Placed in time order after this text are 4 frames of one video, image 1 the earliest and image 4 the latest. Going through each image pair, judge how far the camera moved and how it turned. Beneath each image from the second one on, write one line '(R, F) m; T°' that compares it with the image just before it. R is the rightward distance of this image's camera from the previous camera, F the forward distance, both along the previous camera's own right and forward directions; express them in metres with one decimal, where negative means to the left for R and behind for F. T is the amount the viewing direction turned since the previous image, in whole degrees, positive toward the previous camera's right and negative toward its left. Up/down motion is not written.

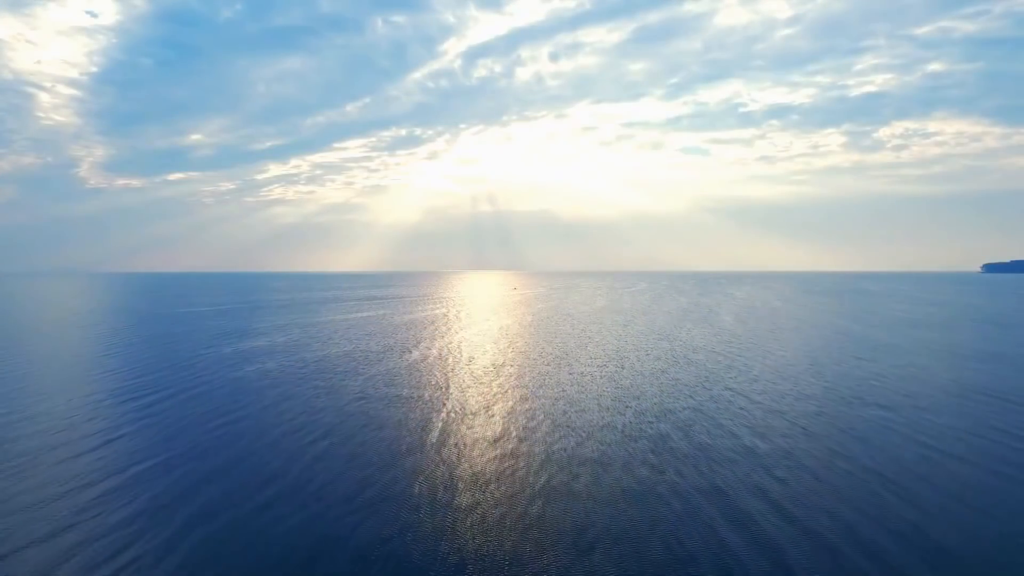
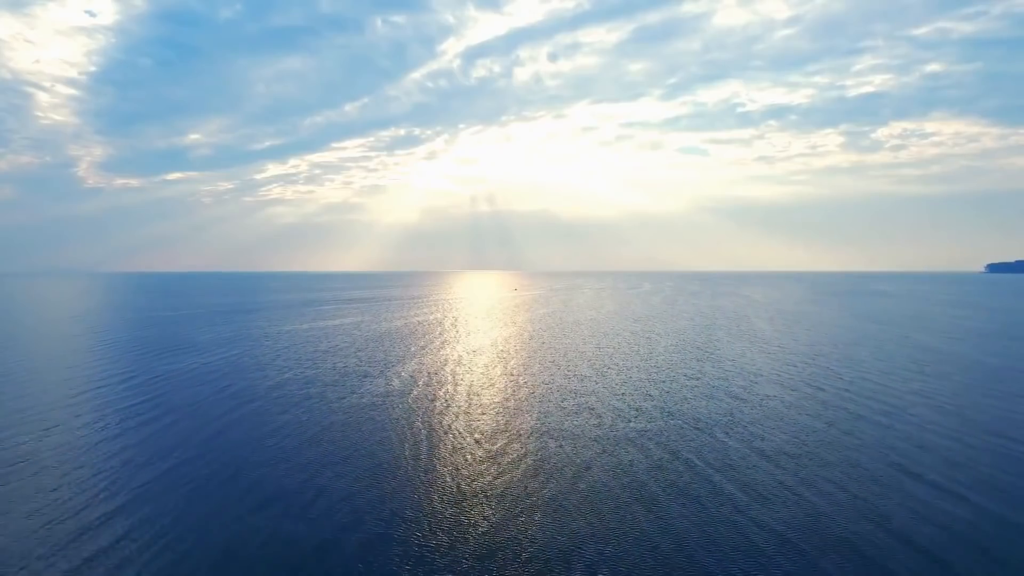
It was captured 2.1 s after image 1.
(-1.4, -1.0) m; 0°
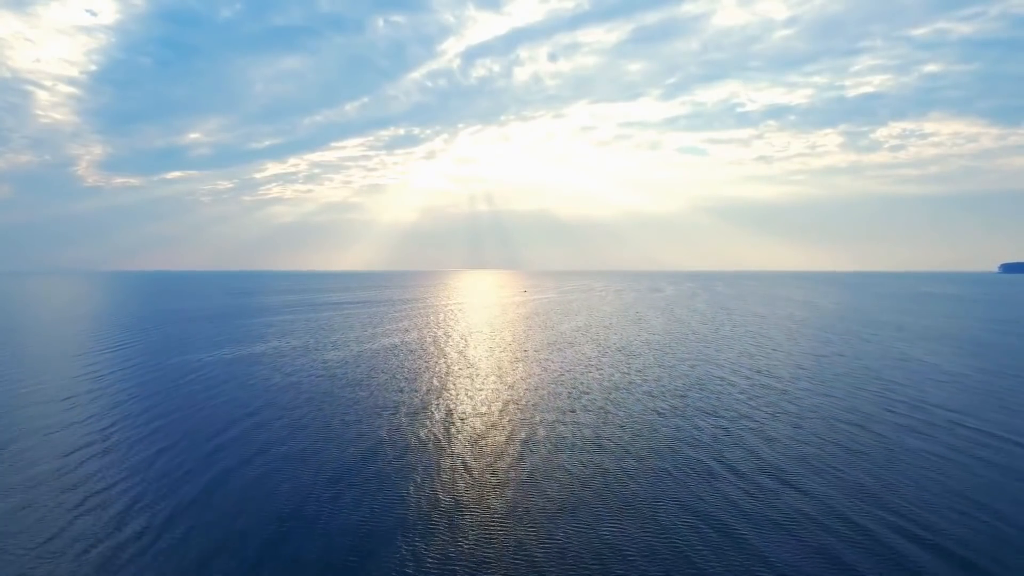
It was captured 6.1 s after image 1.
(-1.1, +3.0) m; 0°
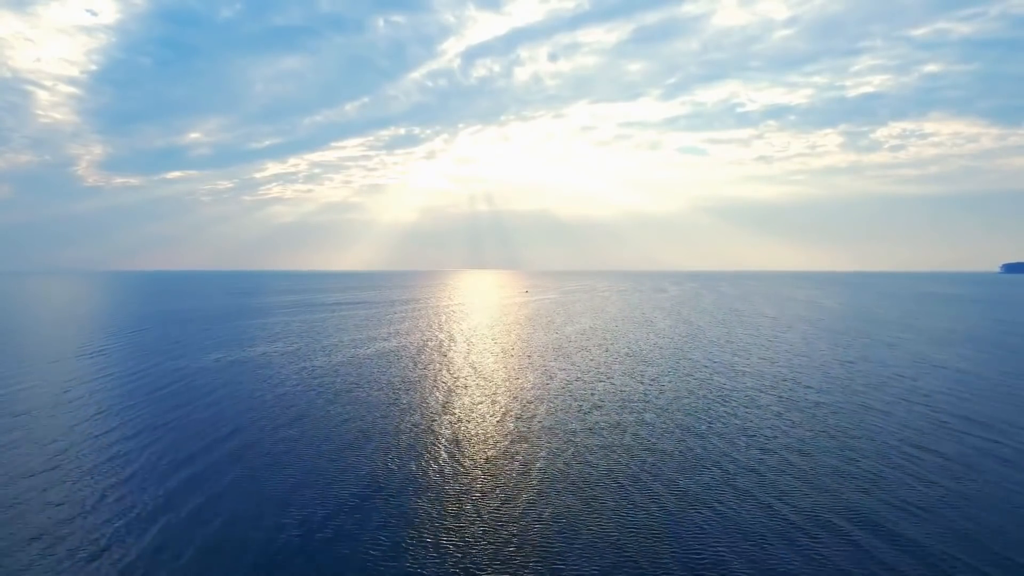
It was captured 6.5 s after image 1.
(-0.1, +0.4) m; 0°
